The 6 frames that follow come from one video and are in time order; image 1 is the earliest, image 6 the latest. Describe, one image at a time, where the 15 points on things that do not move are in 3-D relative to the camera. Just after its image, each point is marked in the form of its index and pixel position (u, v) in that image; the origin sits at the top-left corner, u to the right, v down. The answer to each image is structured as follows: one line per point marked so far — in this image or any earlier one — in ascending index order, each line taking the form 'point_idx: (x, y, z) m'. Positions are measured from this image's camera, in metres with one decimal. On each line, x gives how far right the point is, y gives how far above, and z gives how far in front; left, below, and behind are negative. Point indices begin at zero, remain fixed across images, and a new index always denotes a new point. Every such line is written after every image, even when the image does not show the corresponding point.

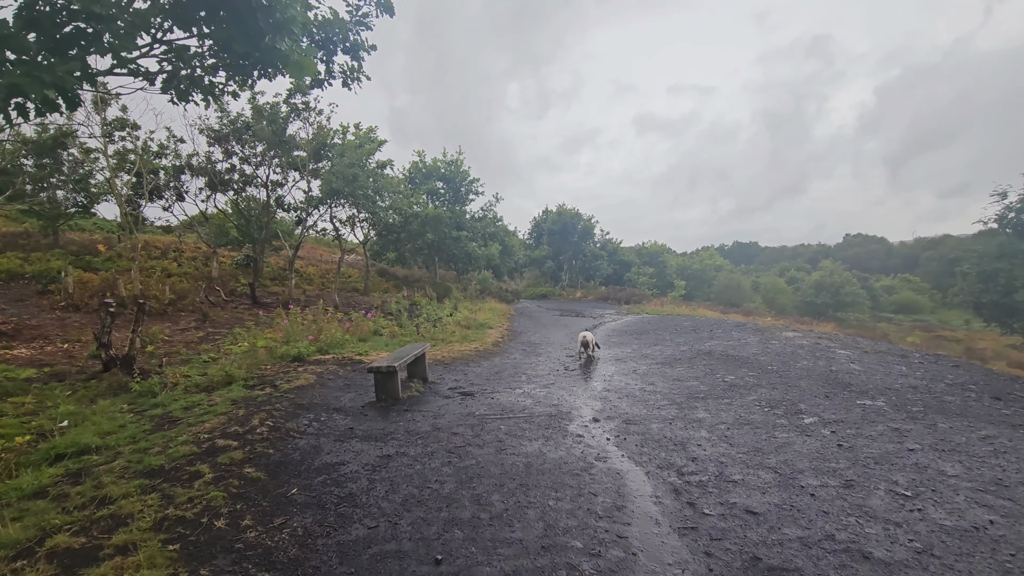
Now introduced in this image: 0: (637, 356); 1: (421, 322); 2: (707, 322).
0: (+2.6, -1.4, +10.7) m
1: (-2.8, -1.1, +15.9) m
2: (+5.6, -1.0, +14.7) m
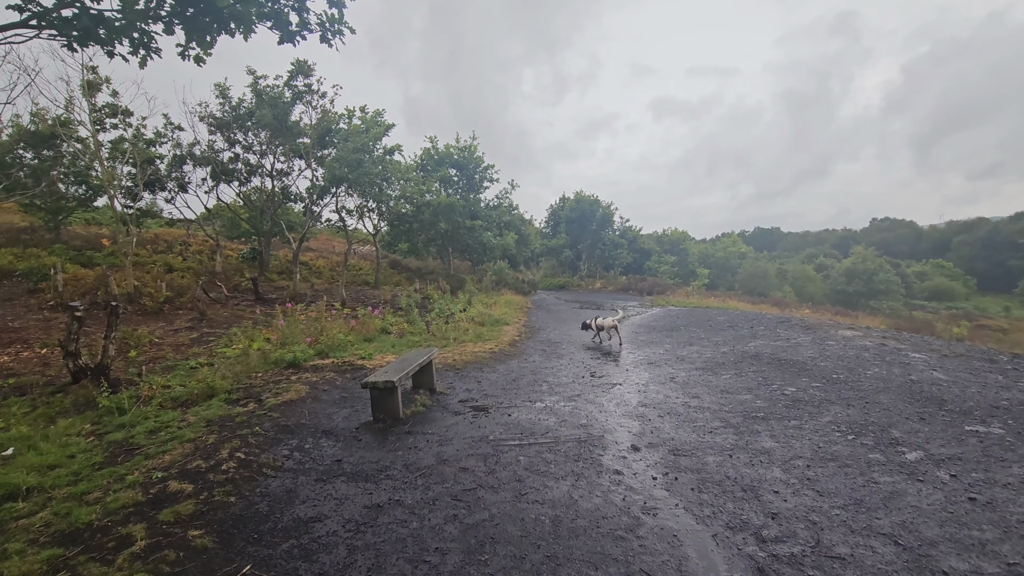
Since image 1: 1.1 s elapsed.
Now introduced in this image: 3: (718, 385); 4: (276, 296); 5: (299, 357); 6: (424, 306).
0: (+2.9, -1.3, +9.5) m
1: (-2.3, -0.9, +14.9) m
2: (+6.0, -0.8, +13.4) m
3: (+2.9, -1.4, +7.3) m
4: (-7.7, -0.3, +16.7) m
5: (-3.8, -1.2, +9.1) m
6: (-3.1, -0.7, +17.9) m
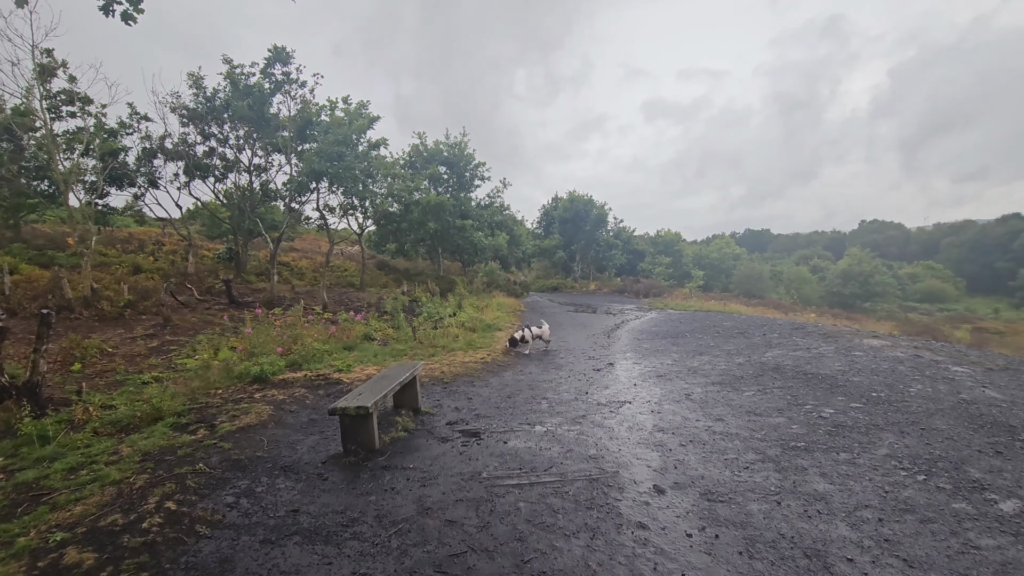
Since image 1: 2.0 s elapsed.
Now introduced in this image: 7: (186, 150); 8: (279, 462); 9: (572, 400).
0: (+2.8, -1.4, +8.6) m
1: (-2.5, -1.0, +13.9) m
2: (+5.9, -0.9, +12.5) m
3: (+2.9, -1.5, +6.4) m
4: (-7.9, -0.4, +15.6) m
5: (-3.9, -1.3, +8.1) m
6: (-3.3, -0.8, +16.9) m
7: (-11.5, +4.8, +18.0) m
8: (-2.3, -1.7, +5.0) m
9: (+0.8, -1.6, +7.2) m
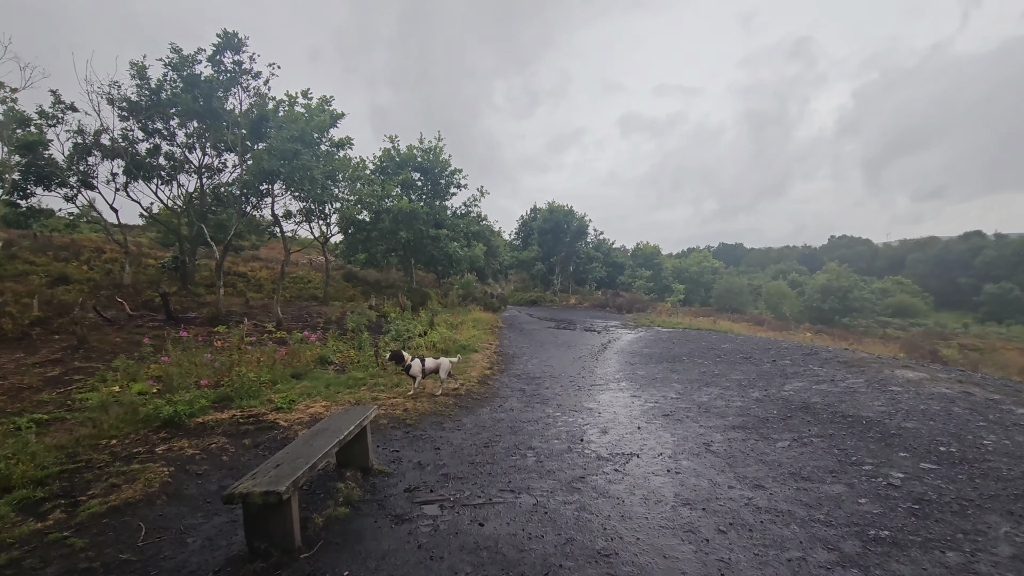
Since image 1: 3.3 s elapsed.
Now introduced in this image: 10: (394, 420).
0: (+2.5, -1.7, +7.2) m
1: (-3.1, -1.4, +12.4) m
2: (+5.4, -1.3, +11.4) m
3: (+2.7, -1.7, +5.1) m
4: (-8.5, -0.8, +13.8) m
5: (-4.2, -1.6, +6.5) m
6: (-4.0, -1.2, +15.3) m
7: (-12.1, +4.4, +16.2) m
8: (-2.4, -1.9, +3.4) m
9: (+0.6, -1.8, +5.8) m
10: (-1.6, -1.8, +6.9) m
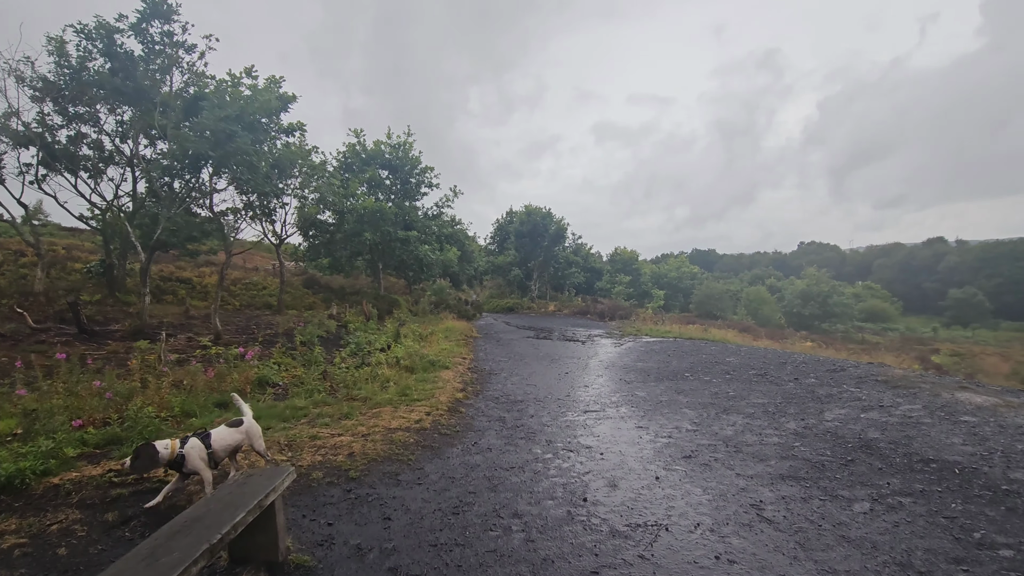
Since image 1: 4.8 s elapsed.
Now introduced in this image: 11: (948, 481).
0: (+2.3, -1.8, +5.7) m
1: (-3.5, -1.5, +10.6) m
2: (+4.9, -1.4, +10.0) m
3: (+2.5, -1.8, +3.6) m
4: (-9.1, -0.9, +11.8) m
5: (-4.4, -1.6, +4.7) m
6: (-4.6, -1.4, +13.5) m
7: (-12.8, +4.2, +14.0) m
8: (-2.5, -1.9, +1.7) m
9: (+0.4, -1.9, +4.2) m
10: (-1.8, -1.8, +5.2) m
11: (+3.6, -1.6, +4.3) m
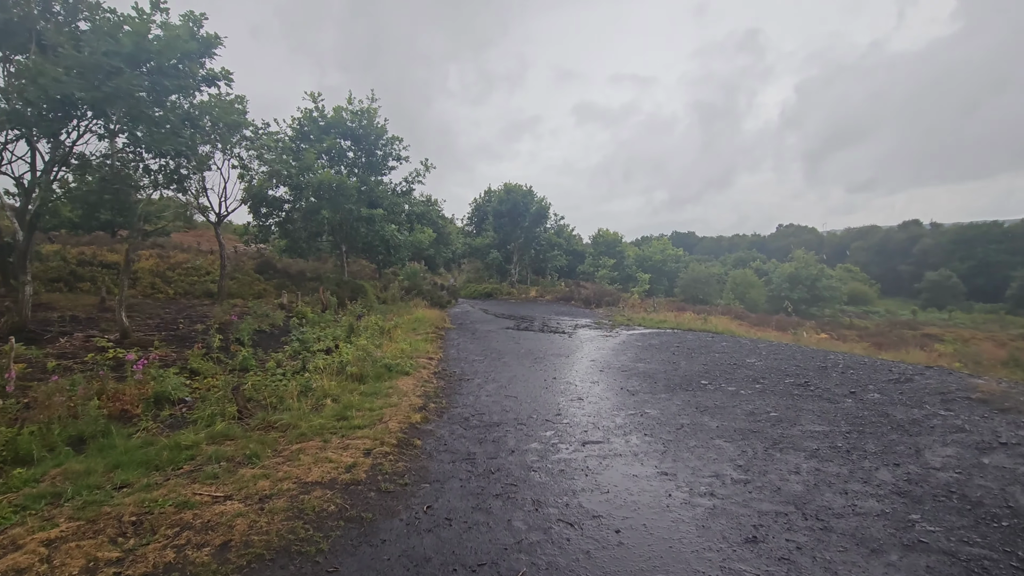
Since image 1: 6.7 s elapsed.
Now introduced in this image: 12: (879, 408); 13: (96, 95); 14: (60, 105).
0: (+2.1, -1.7, +3.8) m
1: (-4.0, -1.3, +8.4) m
2: (+4.5, -1.2, +8.1) m
3: (+2.4, -1.8, +1.7) m
4: (-9.5, -0.7, +9.4) m
5: (-4.5, -1.6, +2.5) m
6: (-5.2, -1.1, +11.3) m
7: (-13.4, +4.5, +11.3) m
8: (-2.5, -2.0, -0.4) m
9: (+0.3, -1.9, +2.2) m
10: (-2.0, -1.8, +3.1) m
11: (+3.5, -1.6, +2.5) m
12: (+4.1, -1.3, +5.8) m
13: (-6.3, +3.0, +8.1) m
14: (-6.9, +2.8, +8.2) m
